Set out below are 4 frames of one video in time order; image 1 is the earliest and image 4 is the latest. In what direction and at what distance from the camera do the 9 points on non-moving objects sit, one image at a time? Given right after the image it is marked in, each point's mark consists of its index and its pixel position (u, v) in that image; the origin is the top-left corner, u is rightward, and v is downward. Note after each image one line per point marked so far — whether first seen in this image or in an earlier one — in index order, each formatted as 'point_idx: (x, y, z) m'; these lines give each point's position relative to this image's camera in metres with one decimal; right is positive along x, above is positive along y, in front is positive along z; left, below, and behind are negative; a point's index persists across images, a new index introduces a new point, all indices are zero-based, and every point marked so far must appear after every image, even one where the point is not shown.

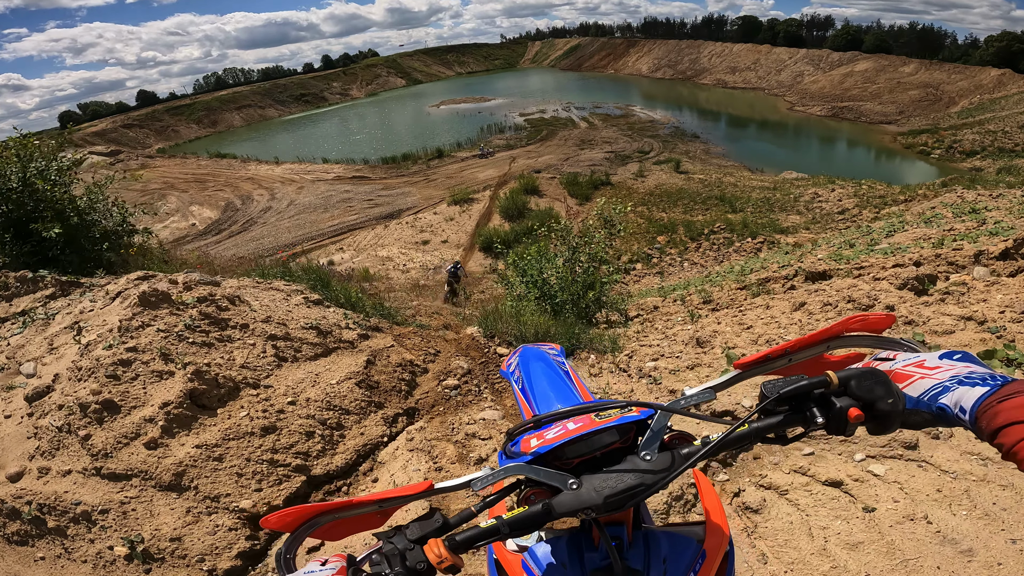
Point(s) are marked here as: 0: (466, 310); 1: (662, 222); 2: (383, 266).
0: (-0.6, -0.2, +9.0) m
1: (+3.9, +2.0, +18.1) m
2: (-3.3, +0.7, +17.4) m
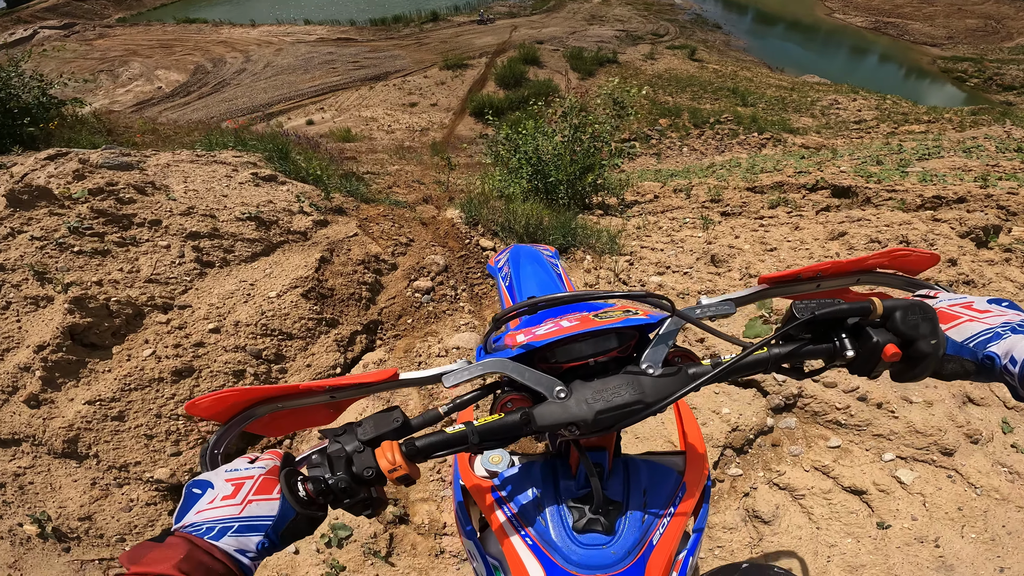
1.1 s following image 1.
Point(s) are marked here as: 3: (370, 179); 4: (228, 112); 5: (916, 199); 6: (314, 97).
0: (-0.8, +1.3, +8.3) m
1: (+3.8, +4.7, +17.1) m
2: (-3.5, +4.1, +16.4) m
3: (-1.4, +1.1, +6.6) m
4: (-7.4, +4.9, +17.8) m
5: (+2.7, +0.6, +4.5) m
6: (-5.5, +5.6, +19.0) m
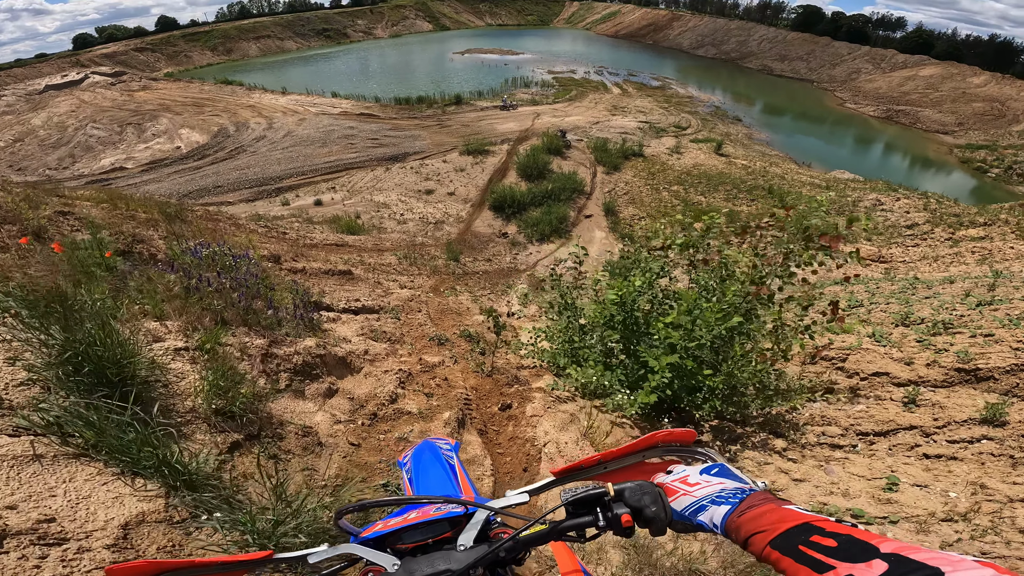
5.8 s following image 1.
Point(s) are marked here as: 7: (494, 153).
0: (-0.3, -0.3, +5.8) m
1: (+4.5, +1.8, +14.8) m
2: (-2.9, +1.5, +14.1) m
3: (-0.9, -0.3, +4.0) m
4: (-6.7, +2.3, +15.6) m
5: (+3.2, -0.7, +1.9) m
6: (-4.8, +2.7, +16.9) m
7: (-0.5, +3.8, +19.2) m
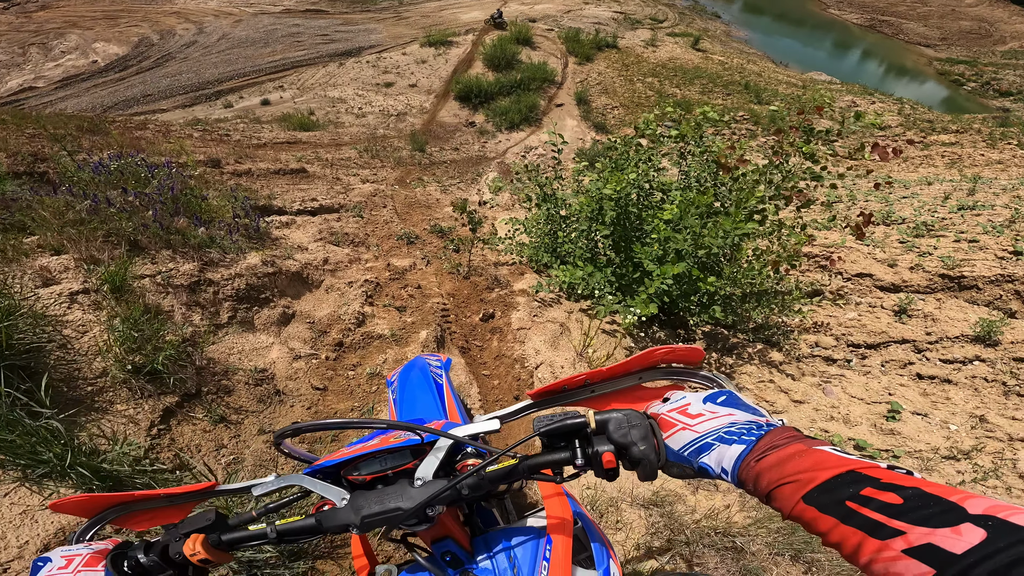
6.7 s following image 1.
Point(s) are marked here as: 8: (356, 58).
0: (-0.5, +0.4, +5.4) m
1: (+3.9, +3.8, +14.3) m
2: (-3.4, +3.5, +13.2) m
3: (-1.0, +0.2, +3.6) m
4: (-7.3, +4.5, +14.4) m
5: (+3.2, -0.5, +1.8) m
6: (-5.5, +5.2, +15.7) m
7: (-1.3, +6.5, +18.0) m
8: (-3.8, +5.9, +16.9) m
